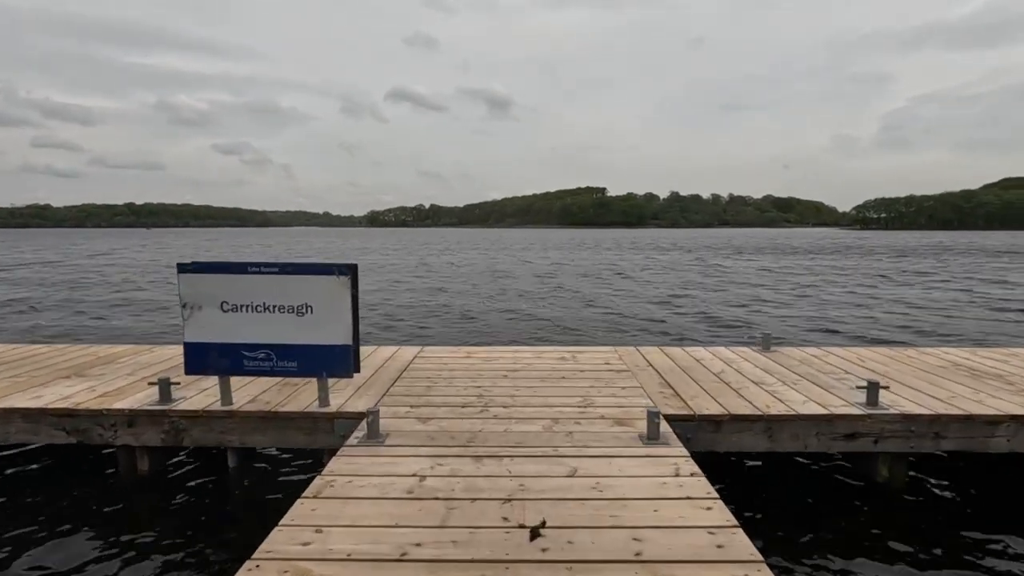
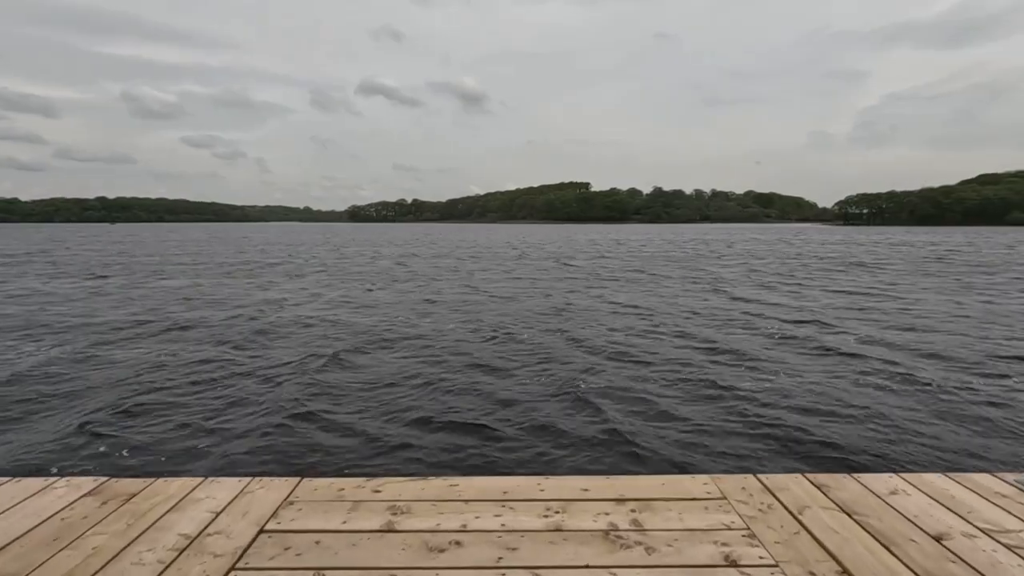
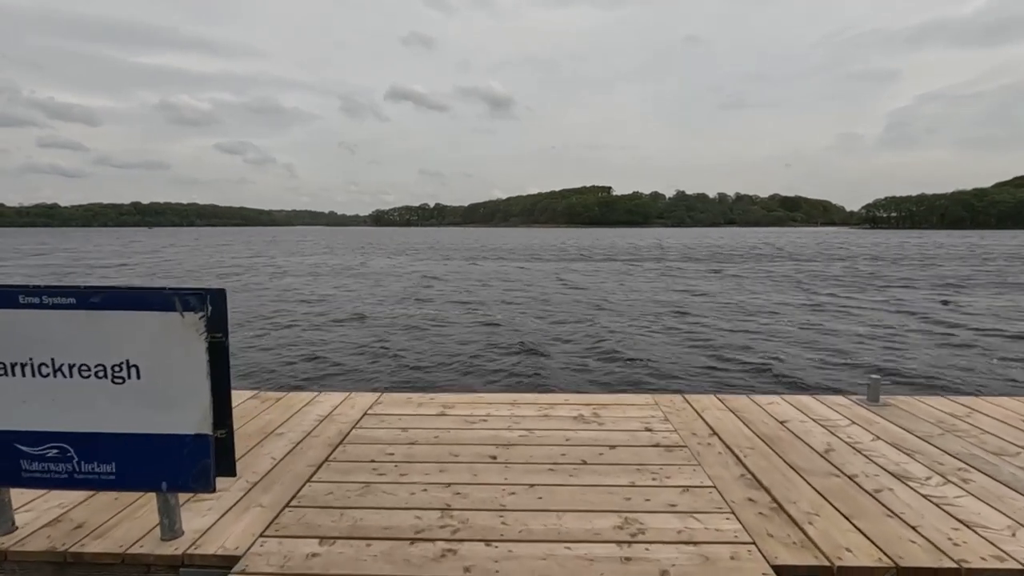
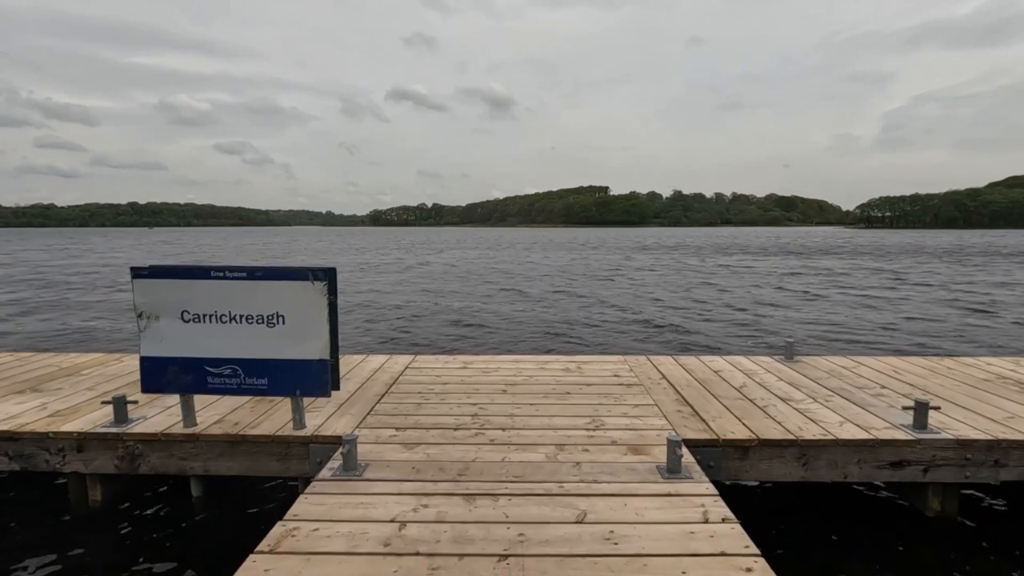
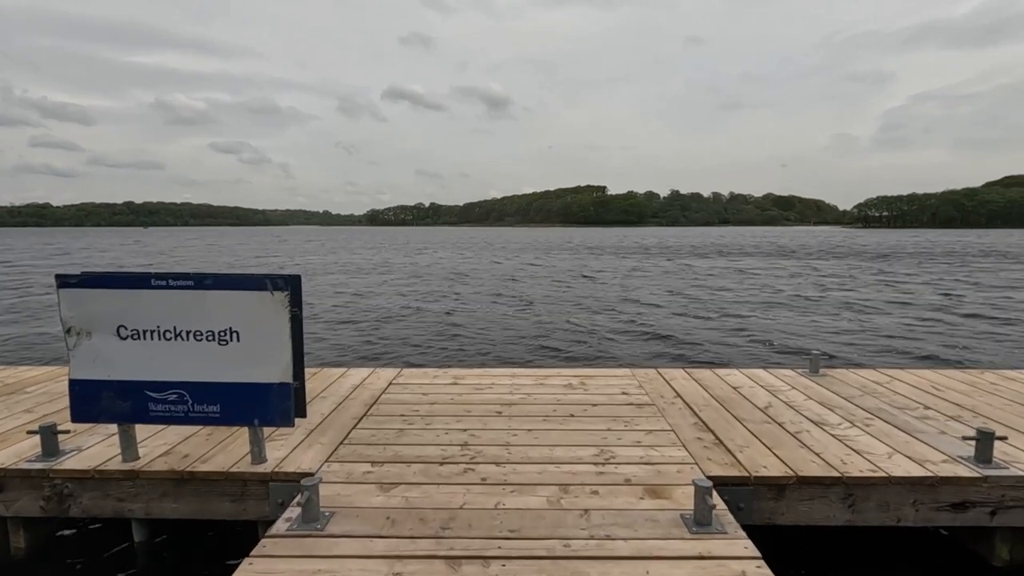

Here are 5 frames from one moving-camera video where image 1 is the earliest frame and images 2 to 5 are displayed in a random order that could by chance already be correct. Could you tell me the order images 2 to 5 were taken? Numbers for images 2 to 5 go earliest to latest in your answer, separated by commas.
4, 5, 3, 2
